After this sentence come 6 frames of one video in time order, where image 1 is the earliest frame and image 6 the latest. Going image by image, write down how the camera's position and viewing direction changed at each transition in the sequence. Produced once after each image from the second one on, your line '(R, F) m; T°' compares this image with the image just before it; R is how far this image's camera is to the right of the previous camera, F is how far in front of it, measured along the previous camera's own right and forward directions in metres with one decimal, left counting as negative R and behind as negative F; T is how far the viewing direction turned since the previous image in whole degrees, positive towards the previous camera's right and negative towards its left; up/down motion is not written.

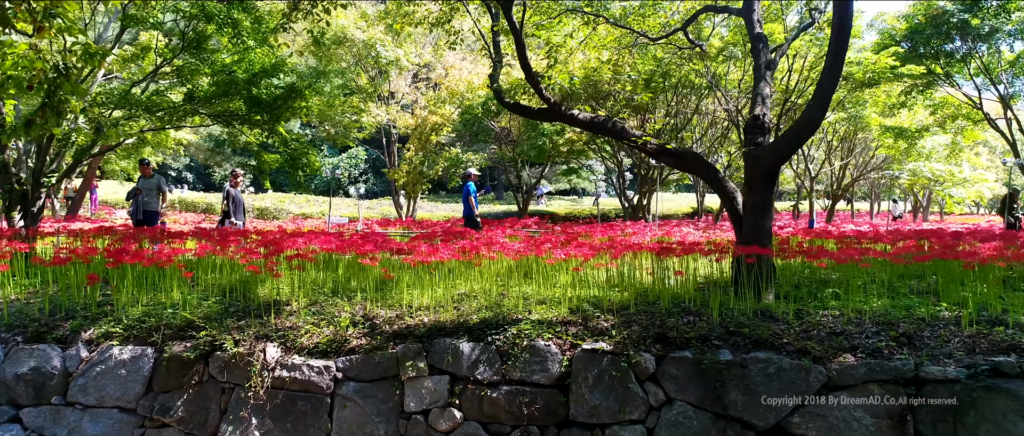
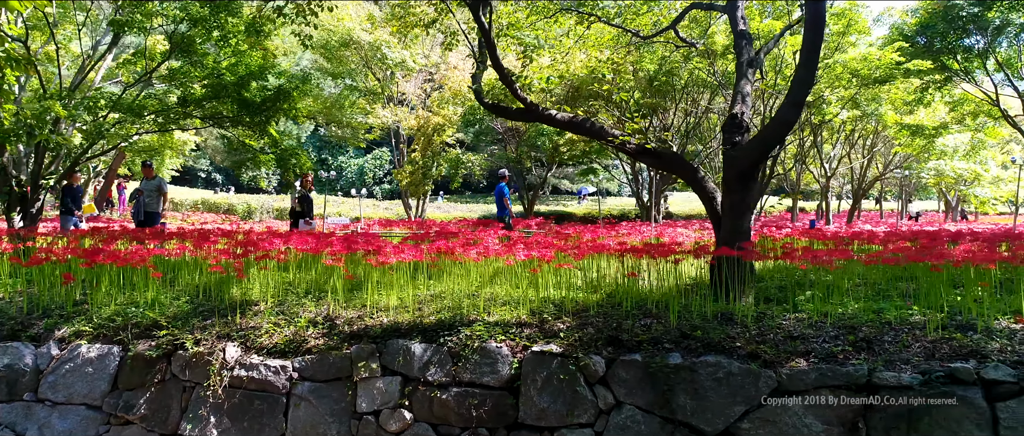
(+0.4, 0.0) m; -3°
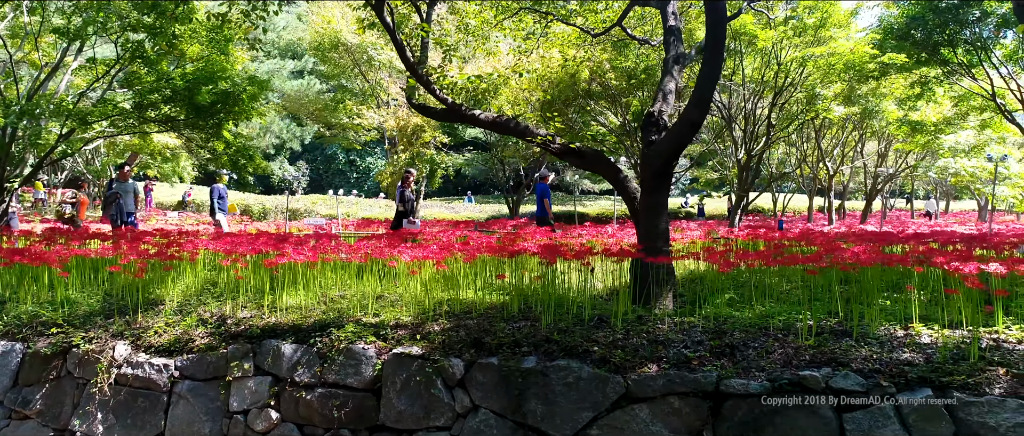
(+0.9, +0.1) m; -4°
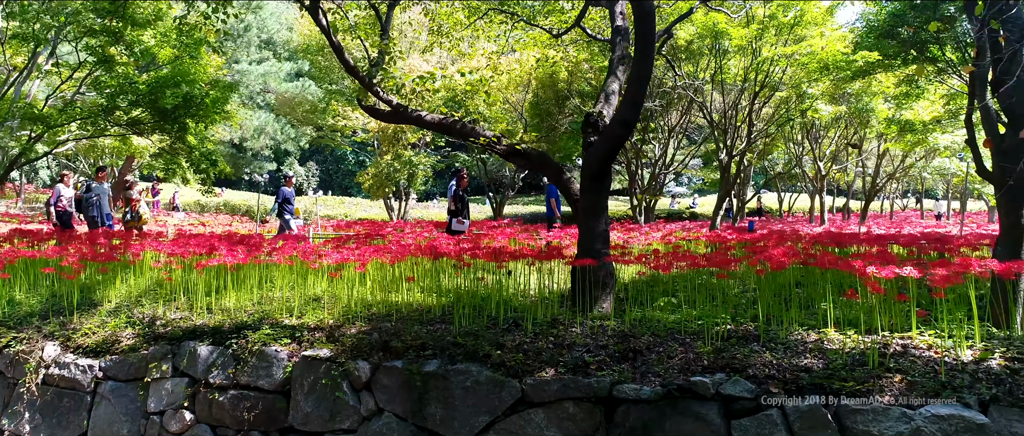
(+0.6, 0.0) m; -2°
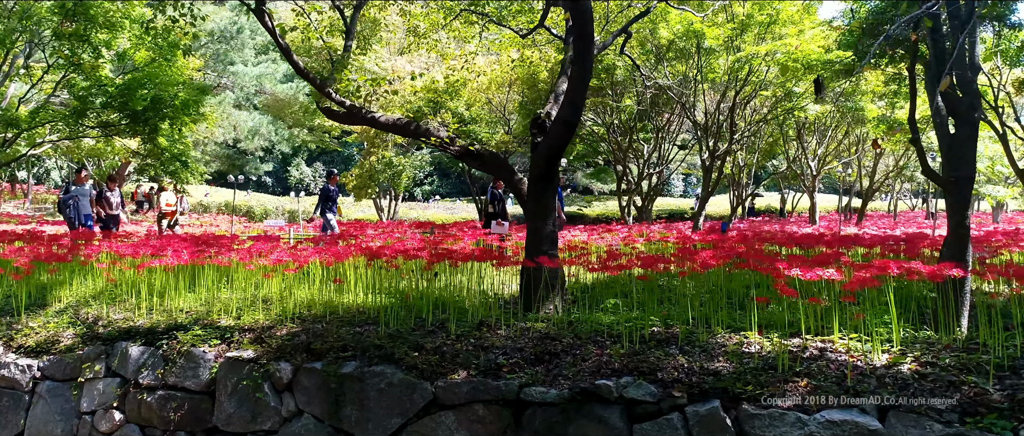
(+0.5, 0.0) m; -1°
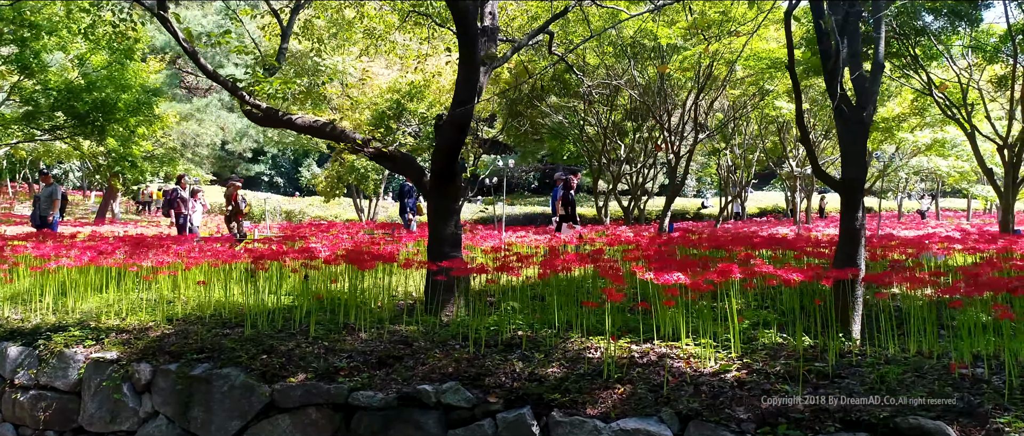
(+0.9, 0.0) m; -2°
